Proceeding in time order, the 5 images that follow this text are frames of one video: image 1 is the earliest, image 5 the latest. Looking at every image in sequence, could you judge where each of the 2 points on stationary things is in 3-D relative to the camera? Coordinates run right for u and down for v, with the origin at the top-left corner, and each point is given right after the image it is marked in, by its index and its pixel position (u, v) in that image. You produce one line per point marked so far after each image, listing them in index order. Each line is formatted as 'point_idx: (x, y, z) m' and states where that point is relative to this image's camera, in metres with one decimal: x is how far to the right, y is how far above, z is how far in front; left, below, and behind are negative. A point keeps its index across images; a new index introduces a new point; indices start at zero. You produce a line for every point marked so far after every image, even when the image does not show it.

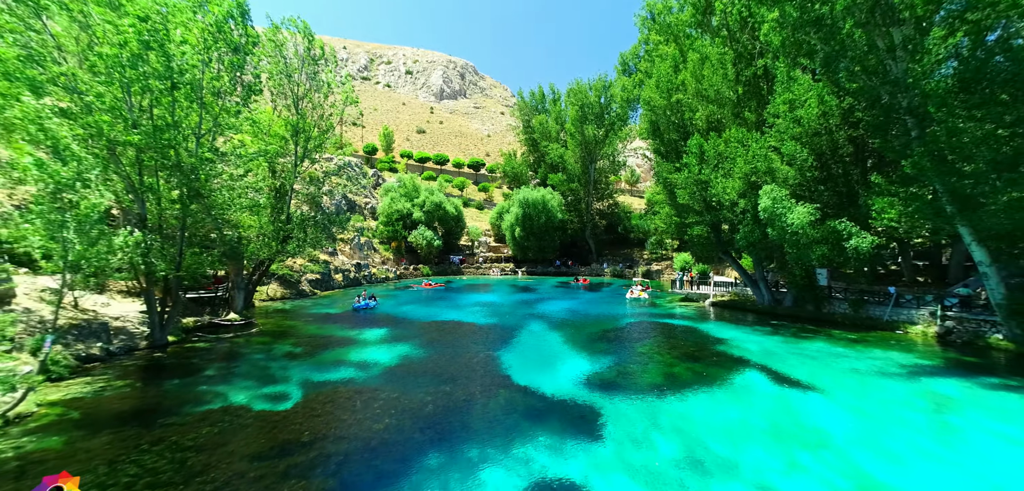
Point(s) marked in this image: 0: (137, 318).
0: (-14.0, -2.7, +15.1) m
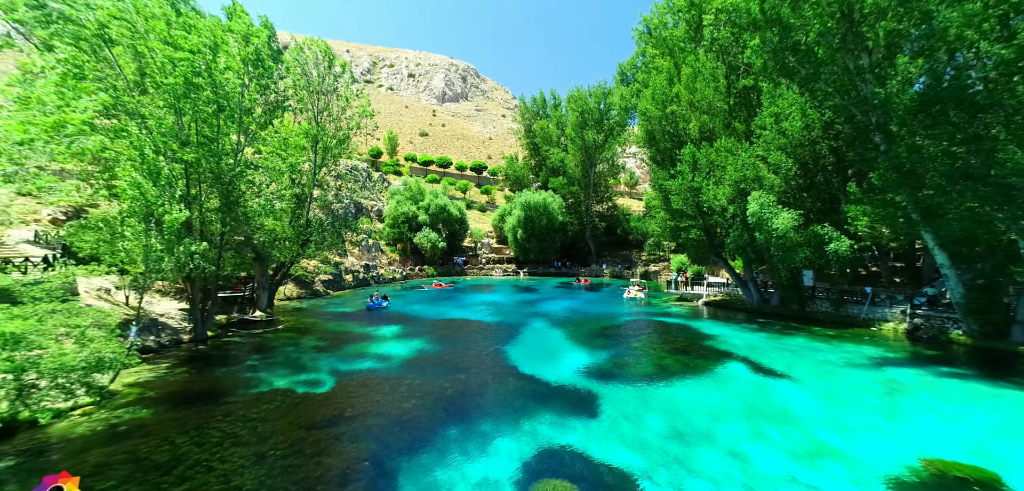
0: (-13.7, -2.9, +16.7) m
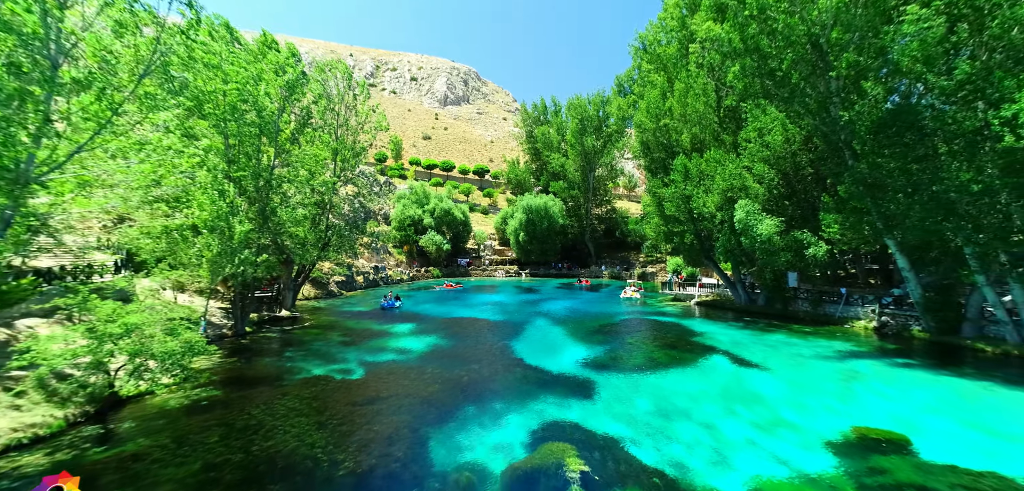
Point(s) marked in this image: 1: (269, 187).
0: (-13.5, -3.1, +18.6) m
1: (-11.1, +2.6, +18.3) m
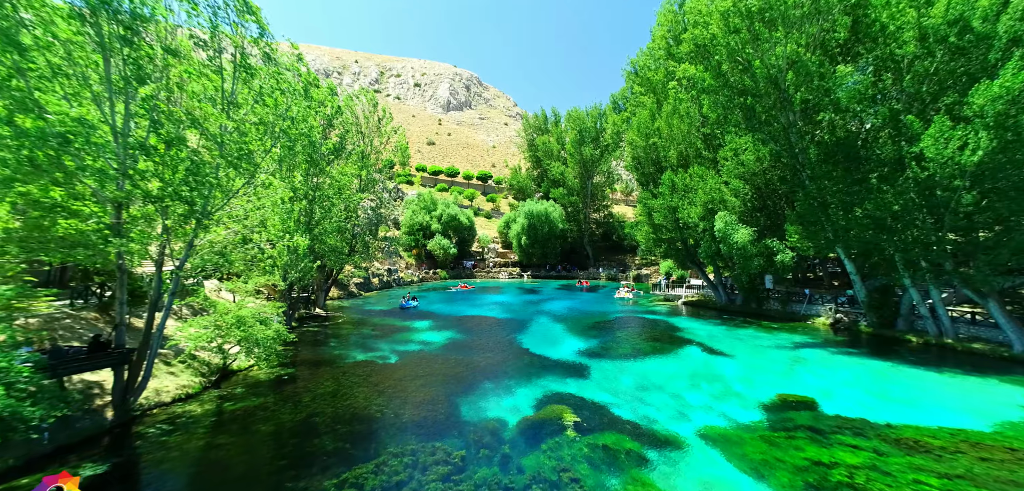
0: (-13.1, -3.5, +21.9) m
1: (-10.8, +2.2, +21.6) m
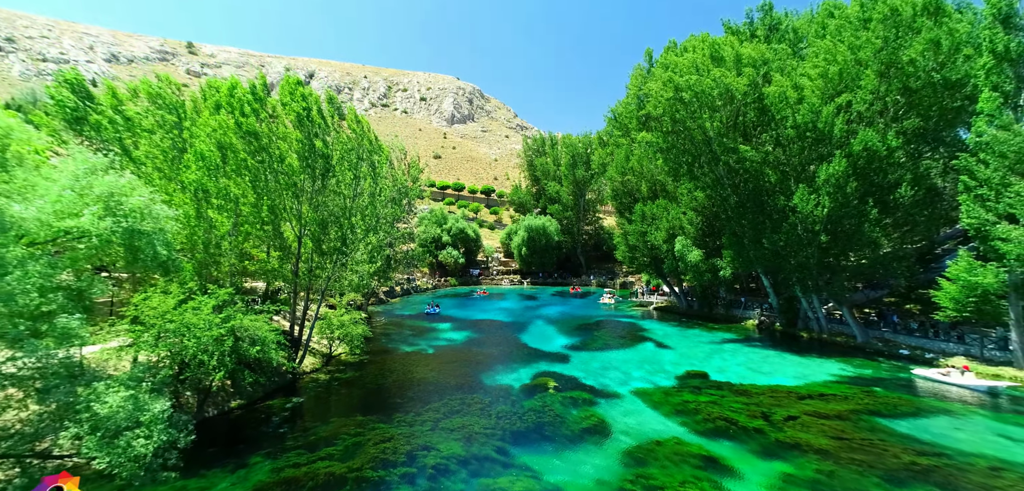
0: (-12.9, -5.0, +29.2) m
1: (-10.6, +0.7, +29.0) m
